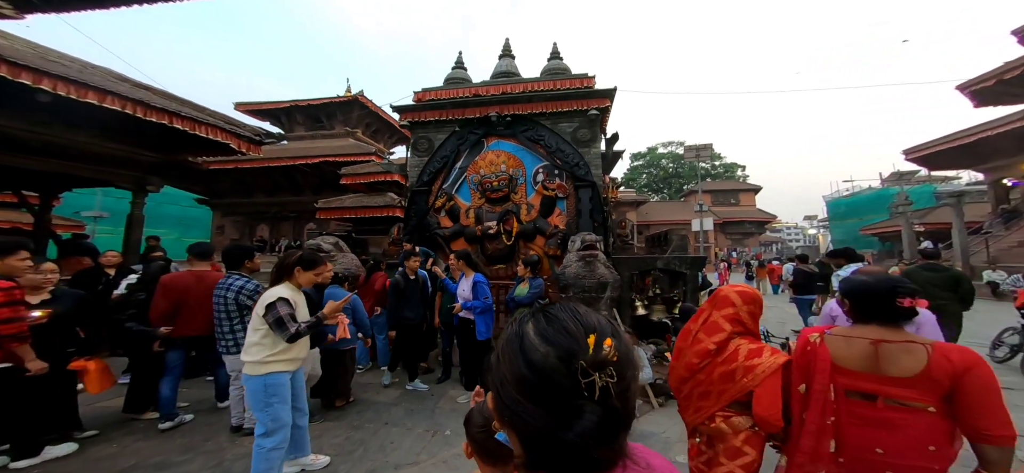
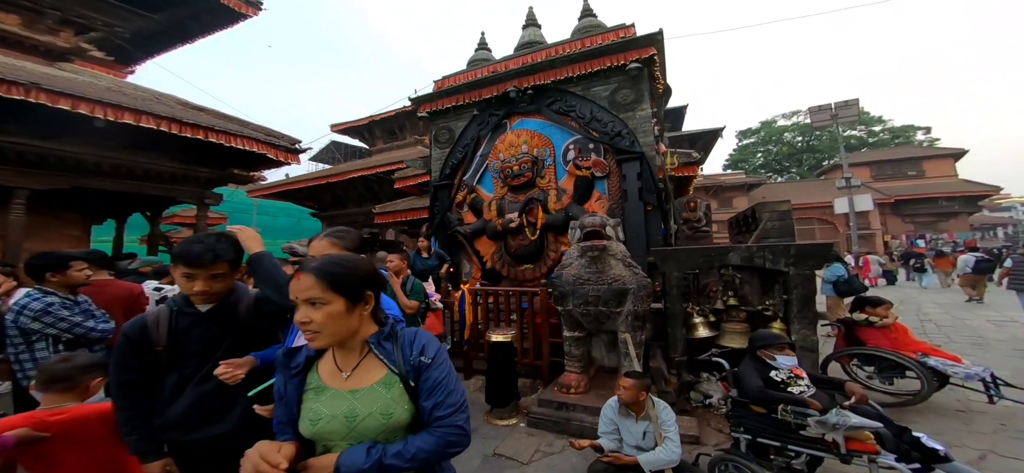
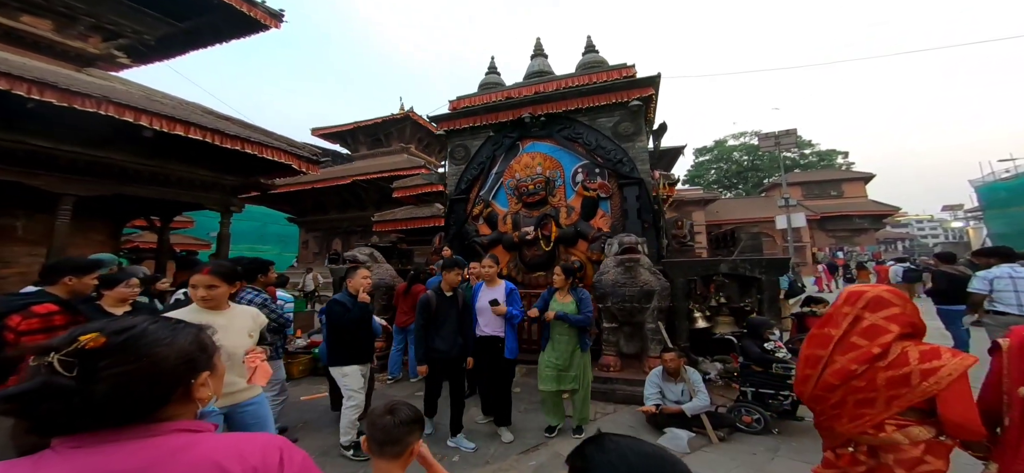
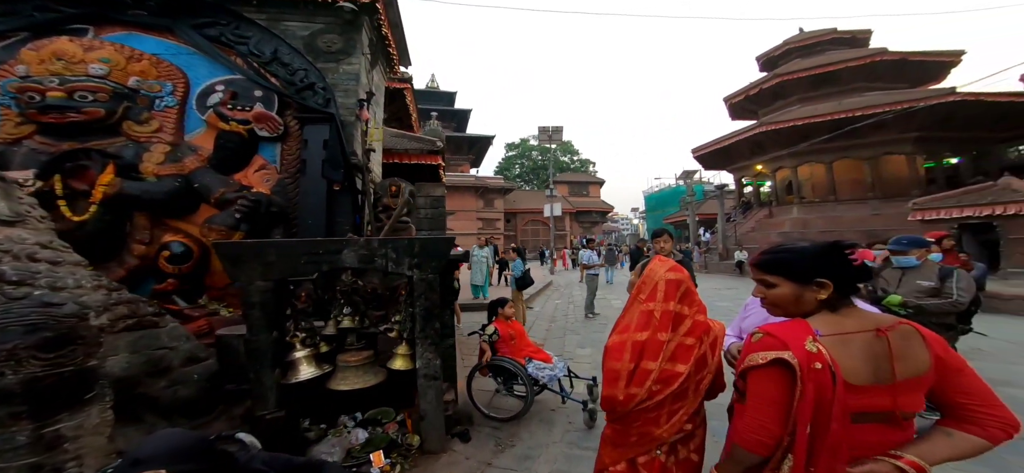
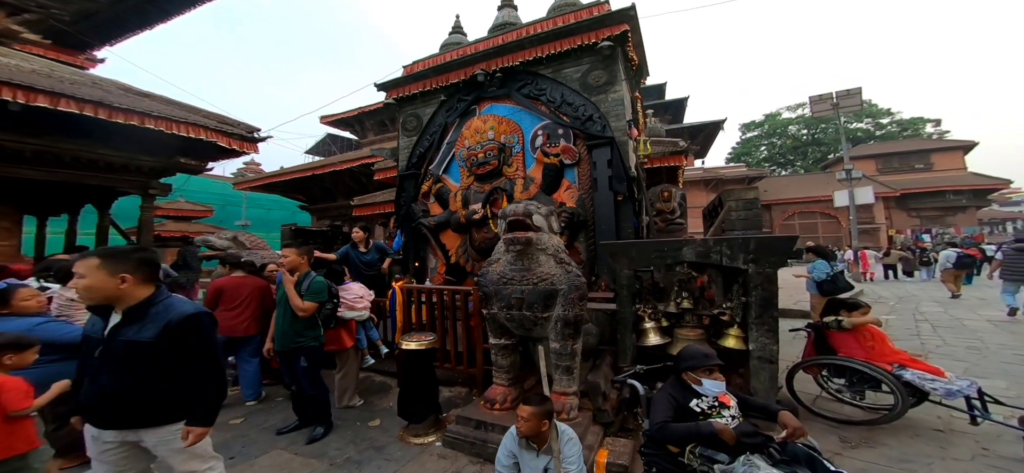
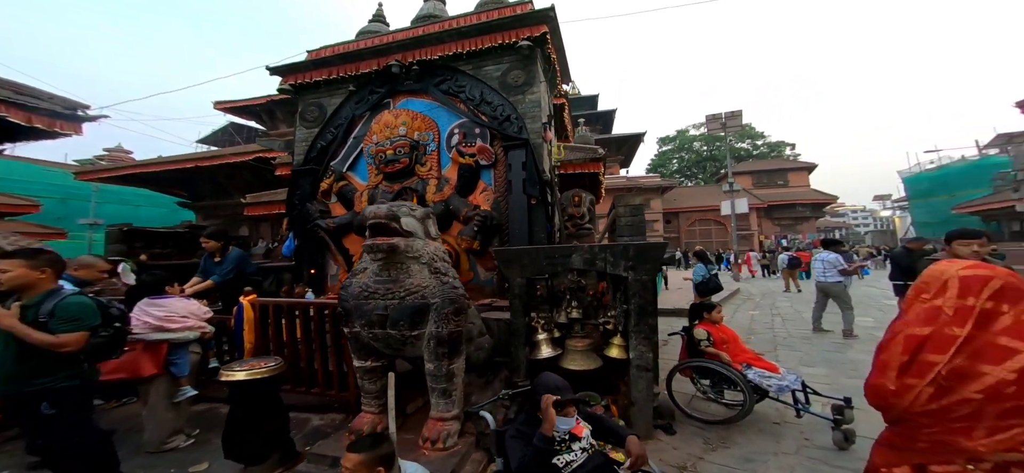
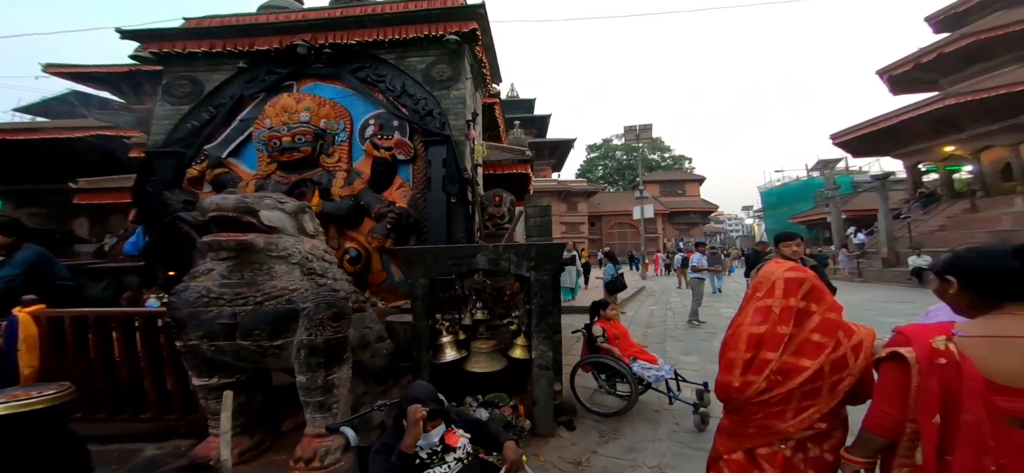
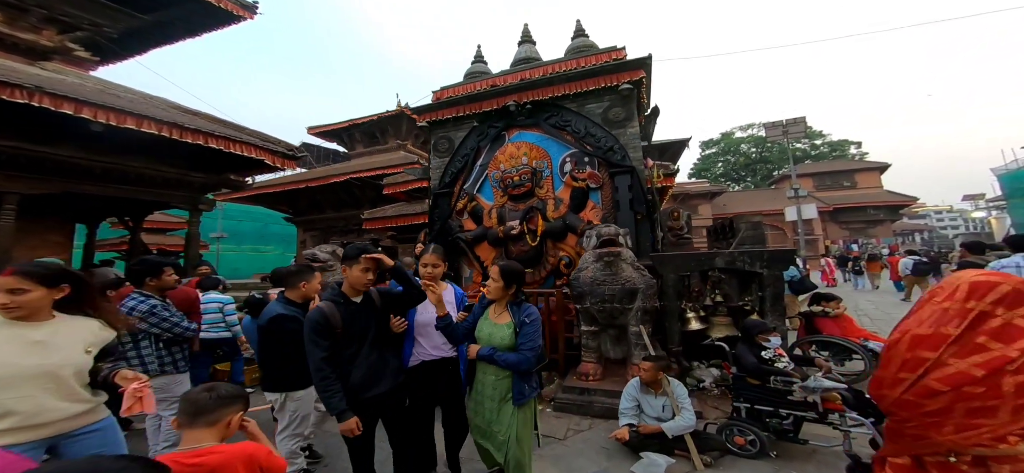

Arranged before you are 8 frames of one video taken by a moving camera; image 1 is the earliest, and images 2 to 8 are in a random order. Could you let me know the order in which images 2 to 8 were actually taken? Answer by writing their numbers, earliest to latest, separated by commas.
3, 8, 2, 5, 6, 7, 4
